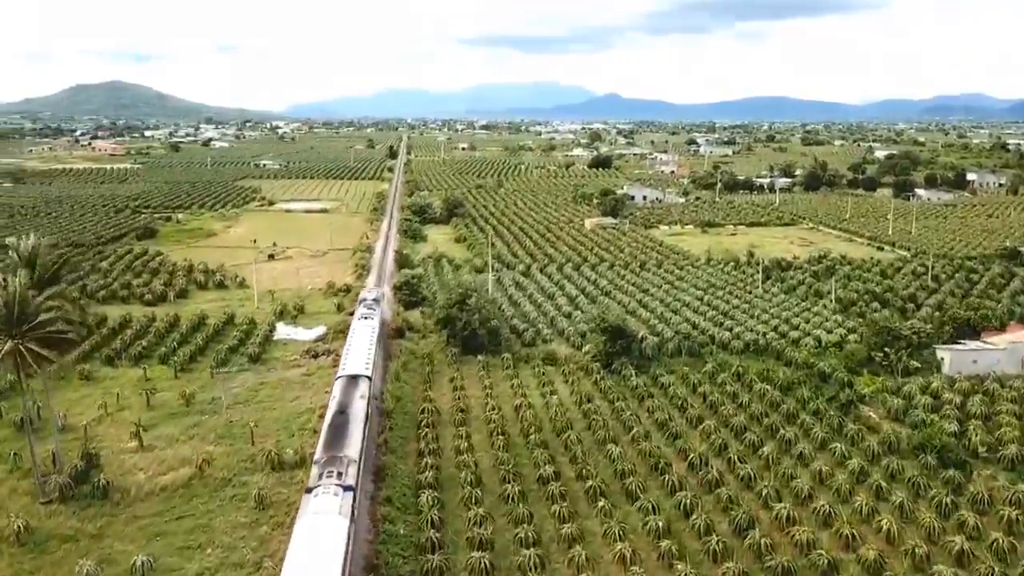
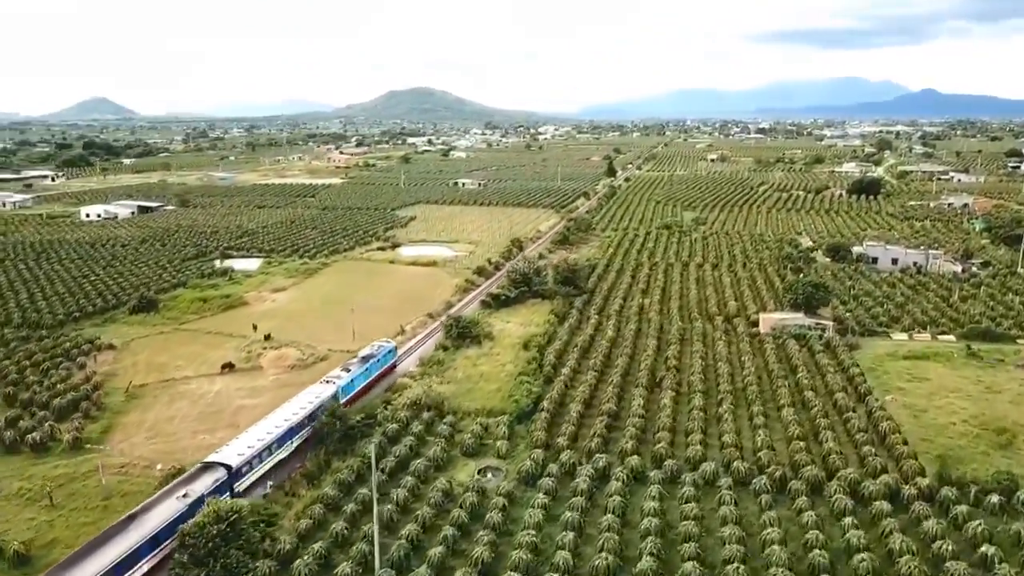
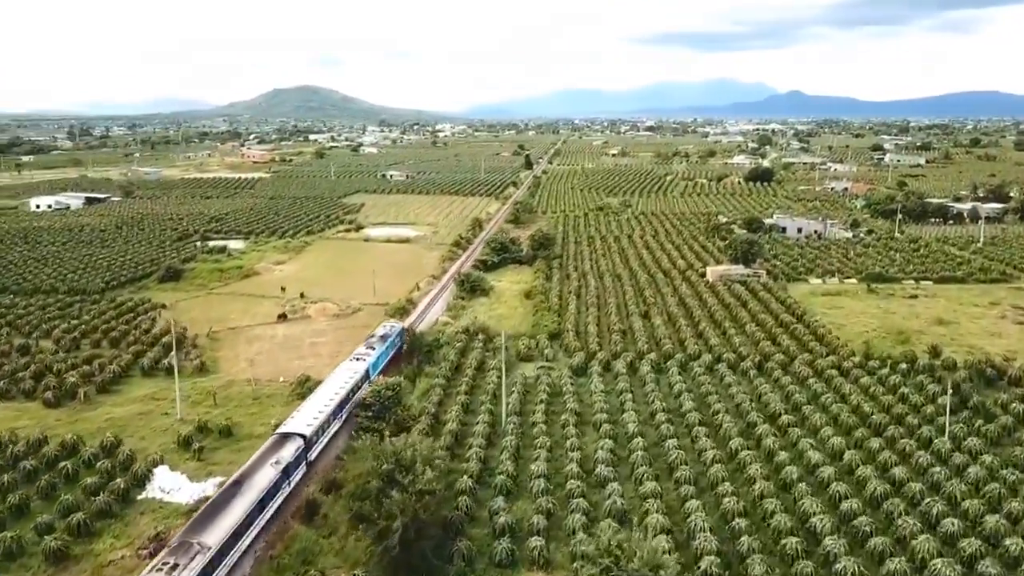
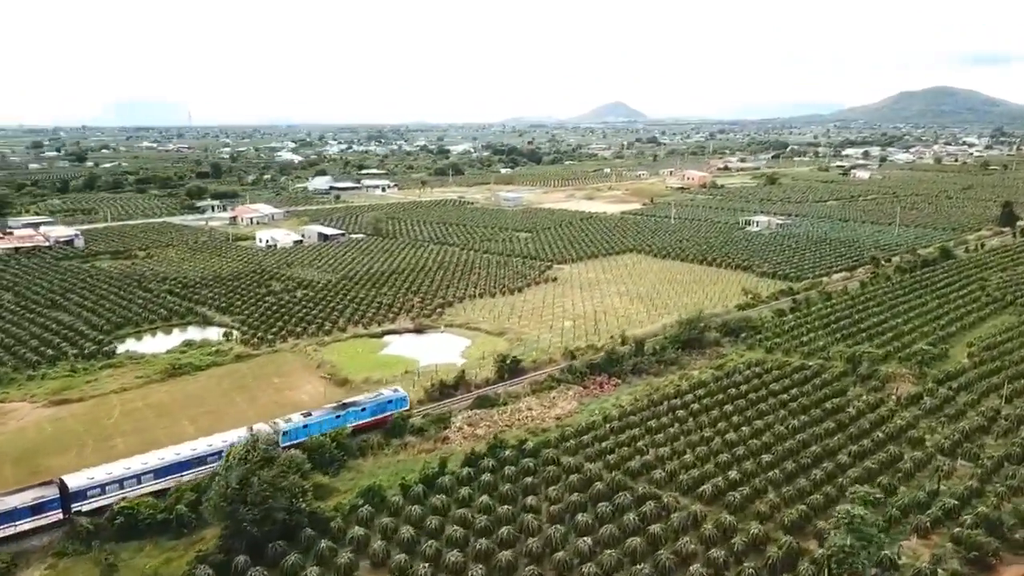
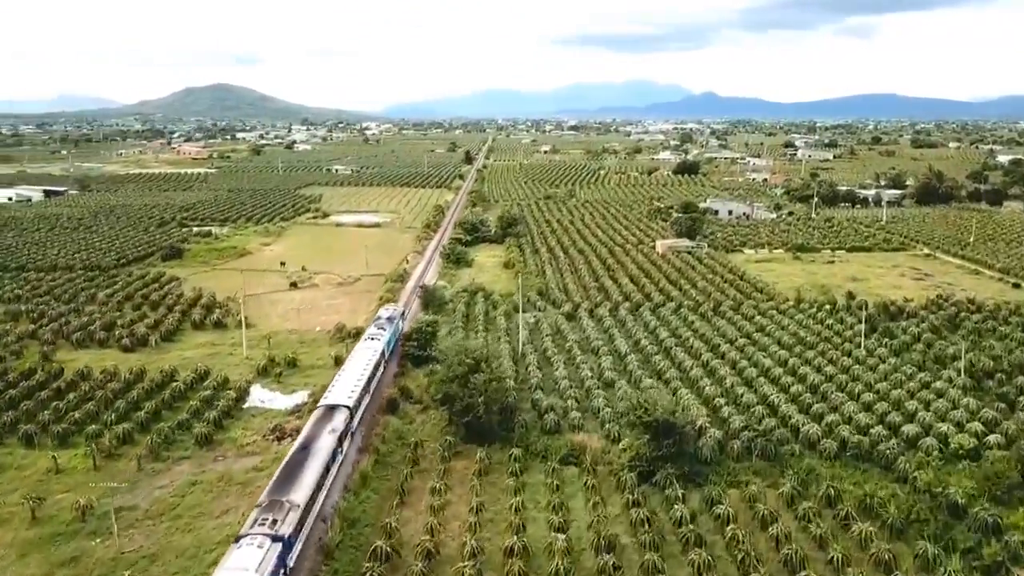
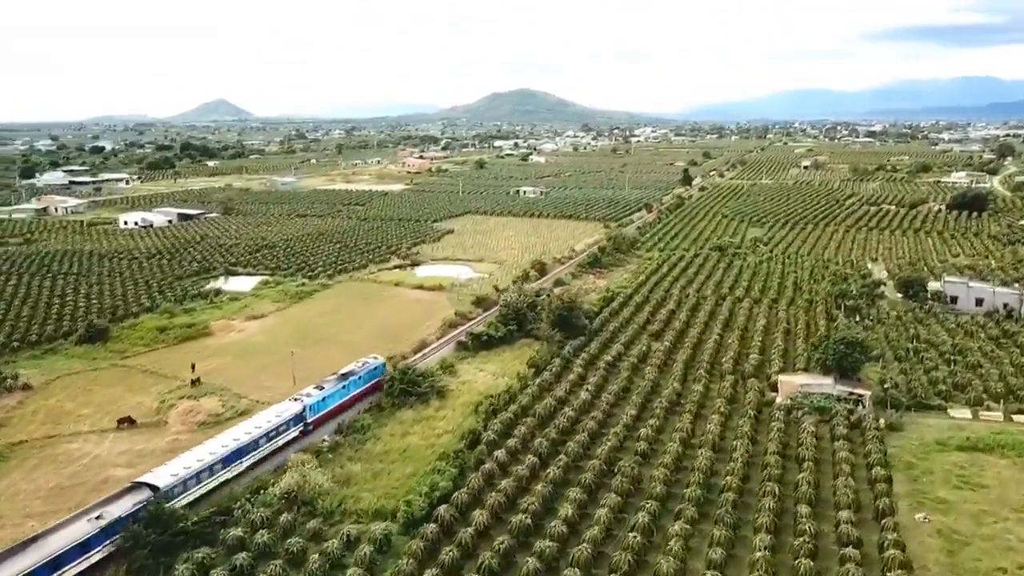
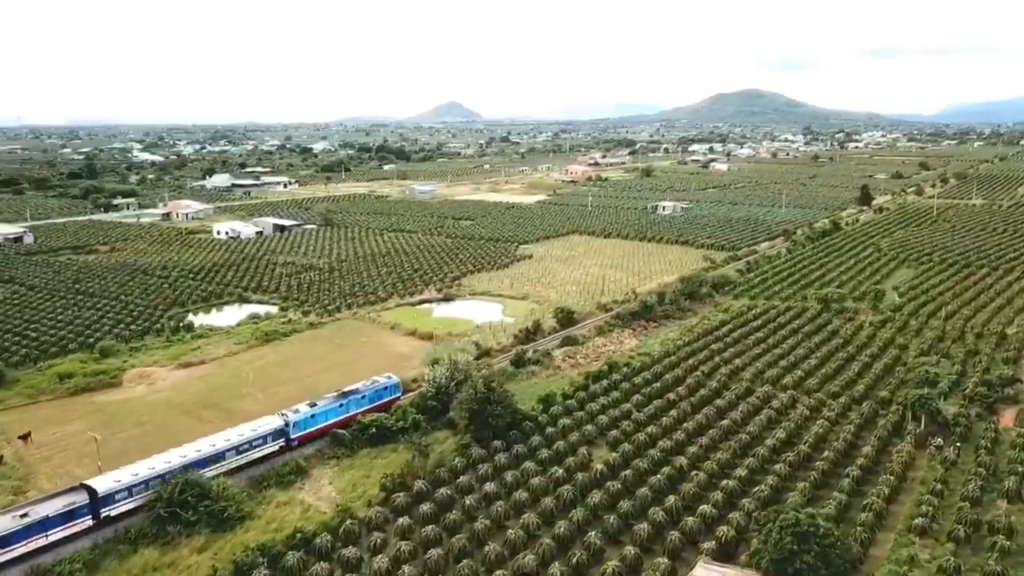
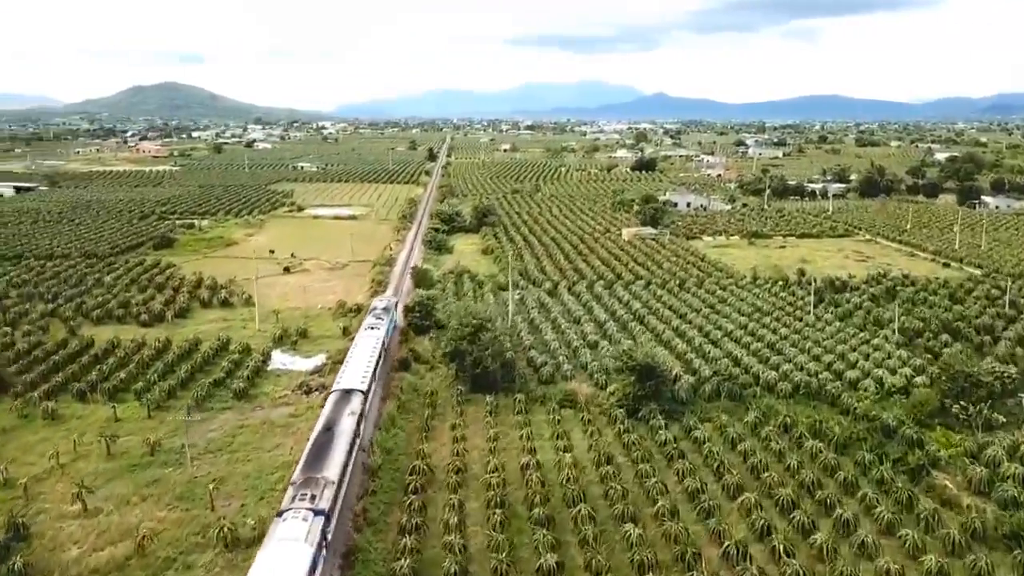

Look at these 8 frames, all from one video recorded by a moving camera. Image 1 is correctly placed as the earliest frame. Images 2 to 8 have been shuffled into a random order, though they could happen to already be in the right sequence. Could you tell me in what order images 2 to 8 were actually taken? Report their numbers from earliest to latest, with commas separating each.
8, 5, 3, 2, 6, 7, 4
